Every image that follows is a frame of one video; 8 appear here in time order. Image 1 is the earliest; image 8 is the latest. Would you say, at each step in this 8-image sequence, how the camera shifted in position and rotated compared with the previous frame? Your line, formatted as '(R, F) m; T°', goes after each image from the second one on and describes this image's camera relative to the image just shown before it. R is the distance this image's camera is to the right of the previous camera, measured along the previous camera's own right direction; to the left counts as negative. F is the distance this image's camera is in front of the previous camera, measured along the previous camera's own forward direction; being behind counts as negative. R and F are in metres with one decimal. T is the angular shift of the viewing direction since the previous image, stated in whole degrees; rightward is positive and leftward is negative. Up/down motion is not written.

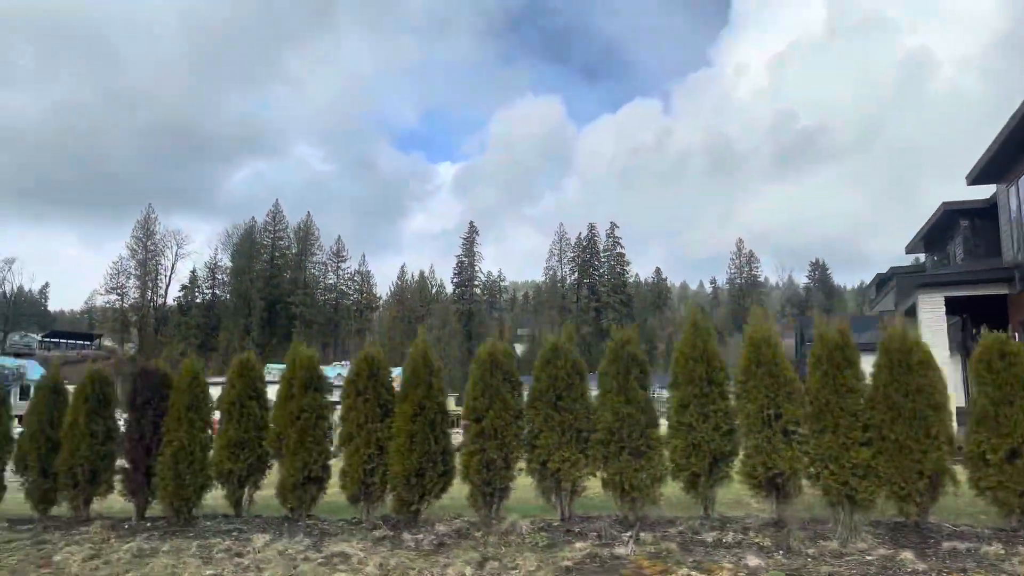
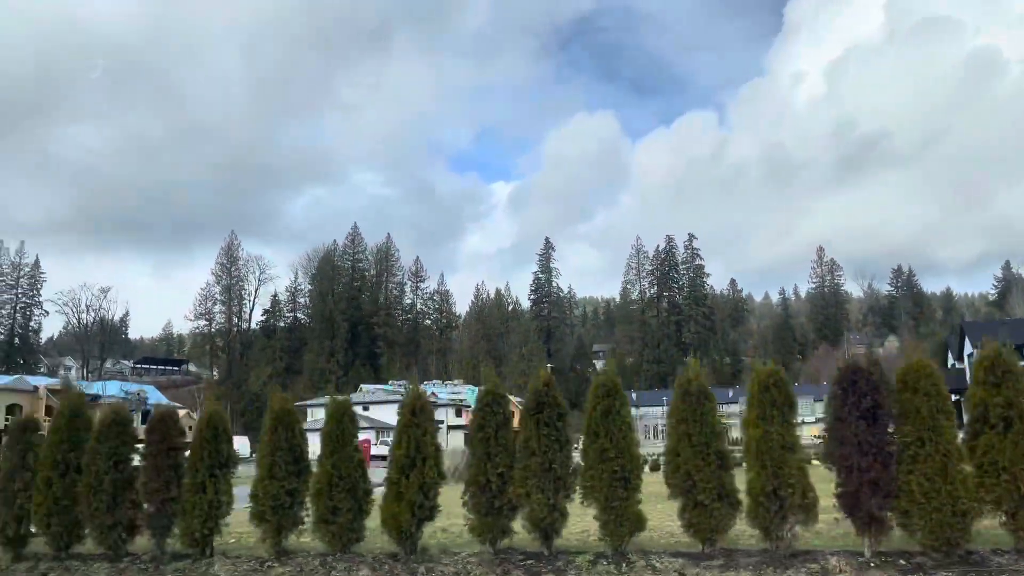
(-3.7, +0.8) m; -5°
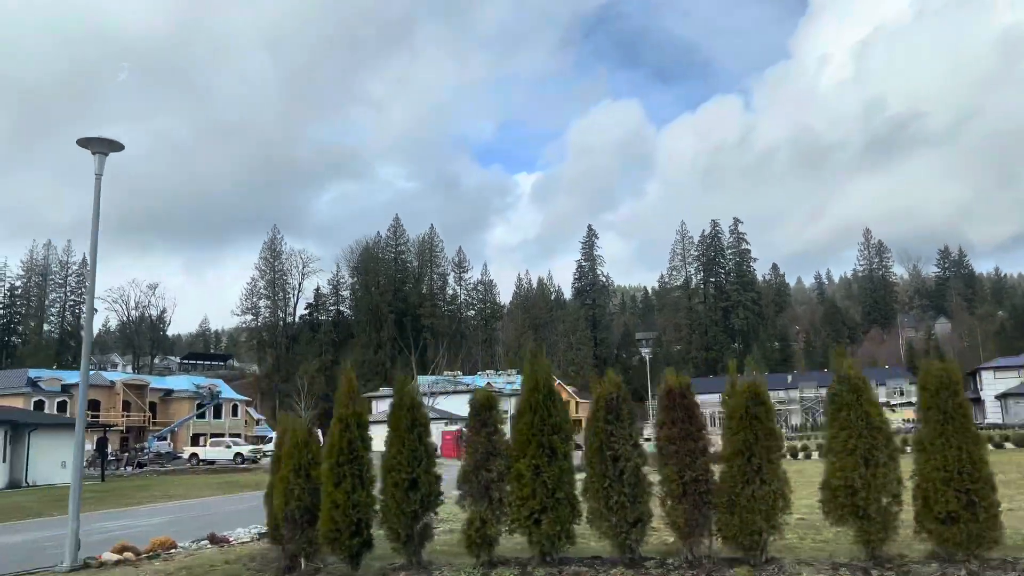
(-3.0, +1.0) m; -2°
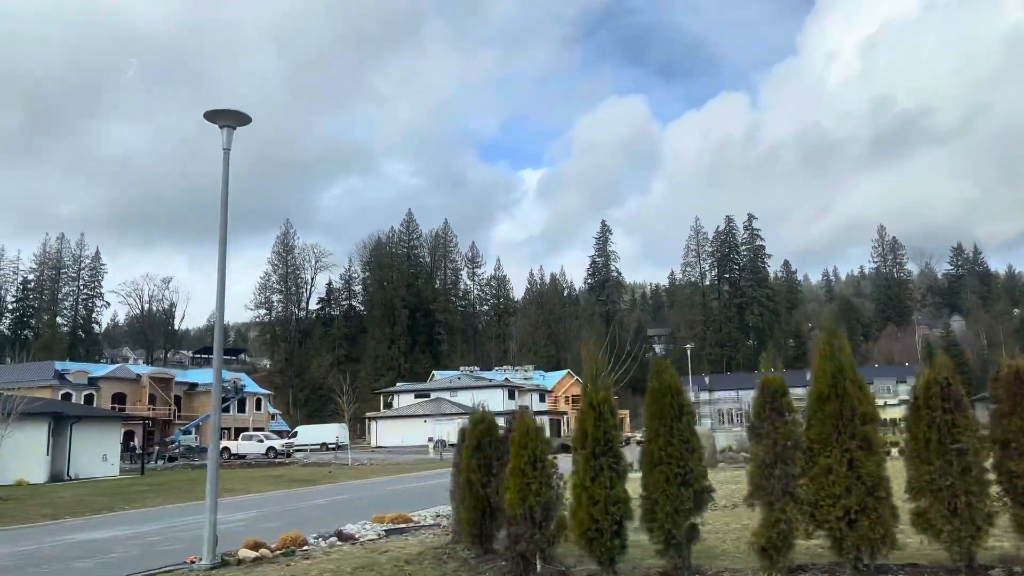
(-1.4, +0.5) m; -1°
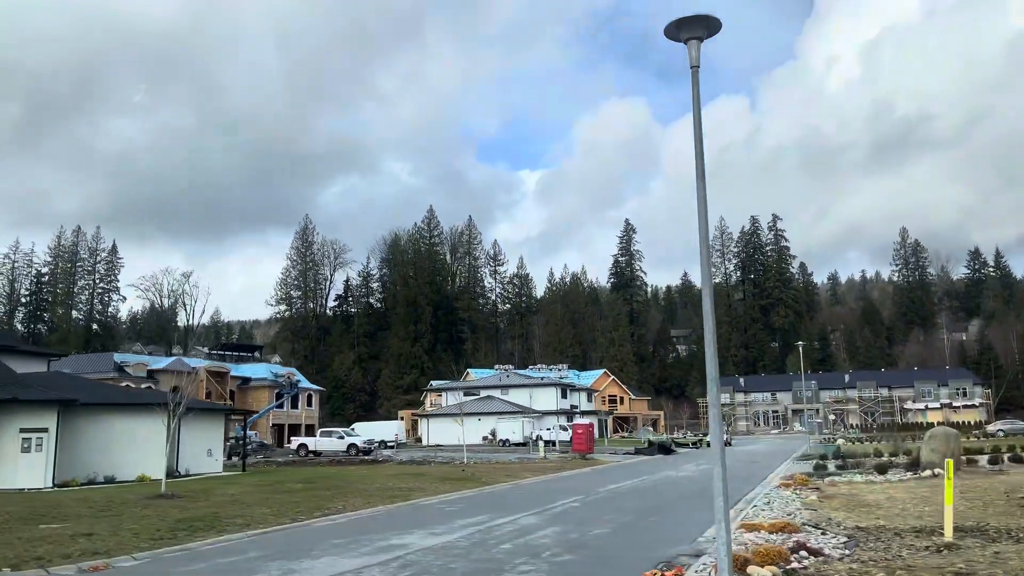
(-4.2, +1.4) m; 0°
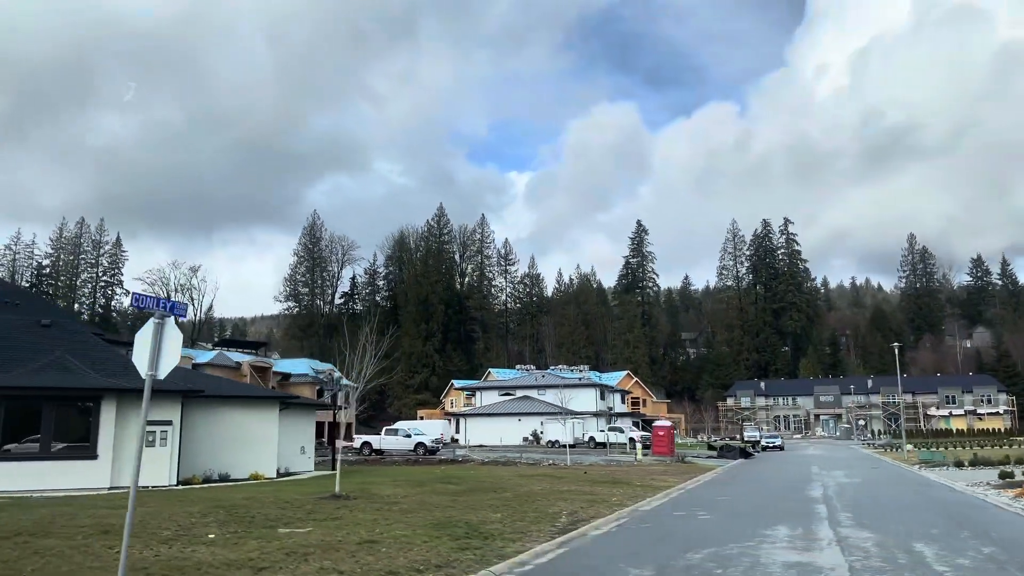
(-3.7, +1.2) m; 0°
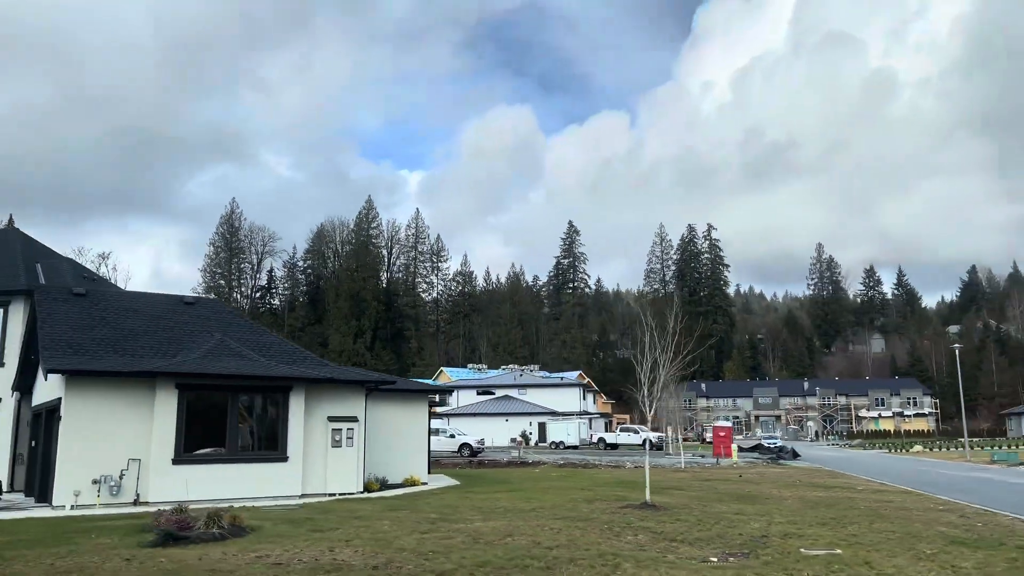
(-6.6, +2.1) m; +8°
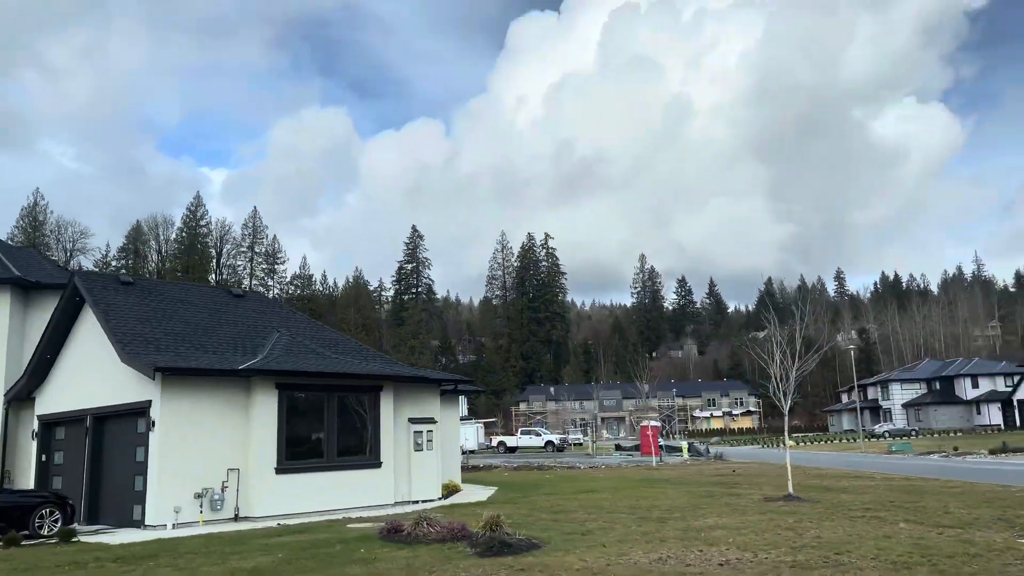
(-4.8, +1.1) m; +14°
